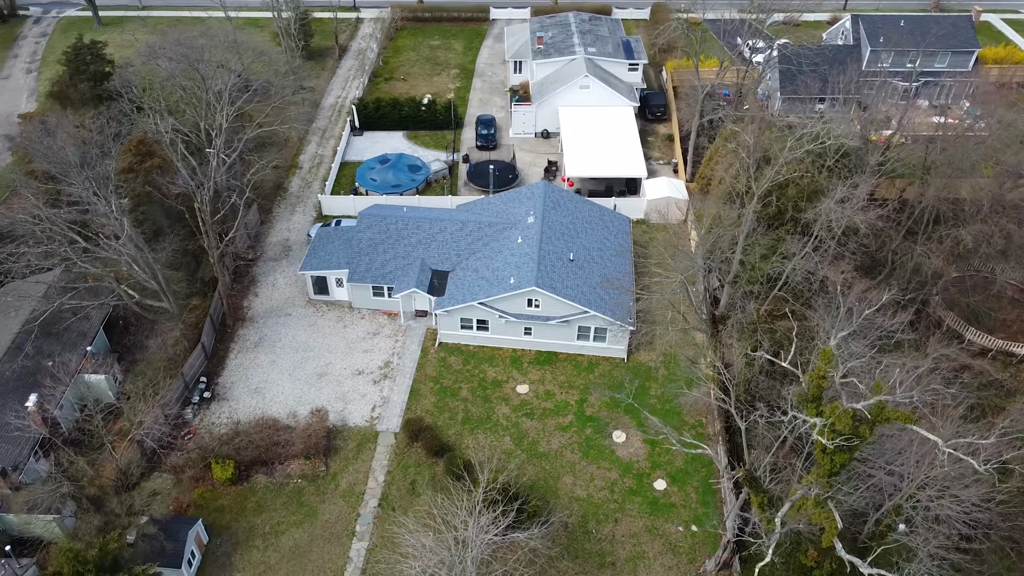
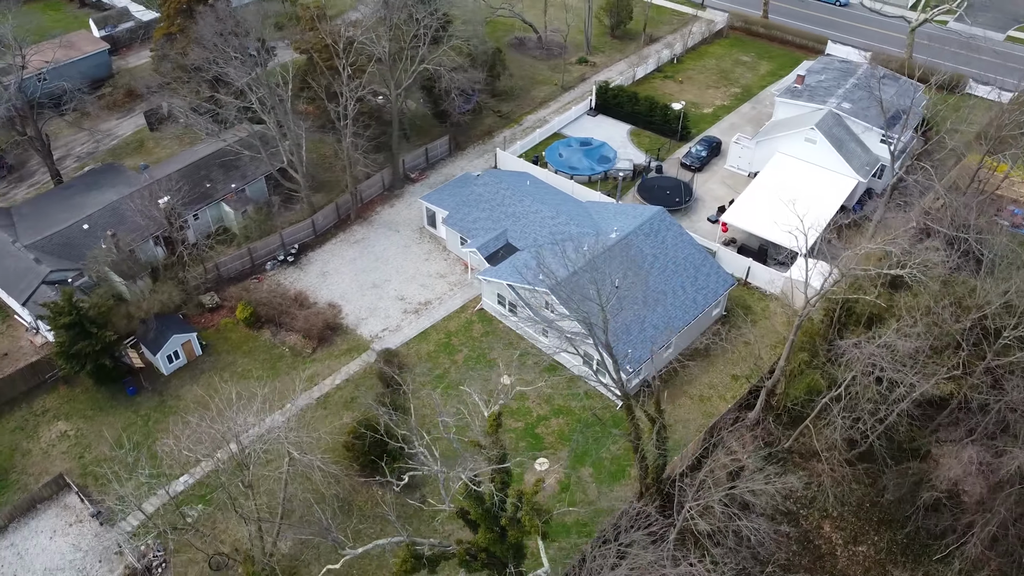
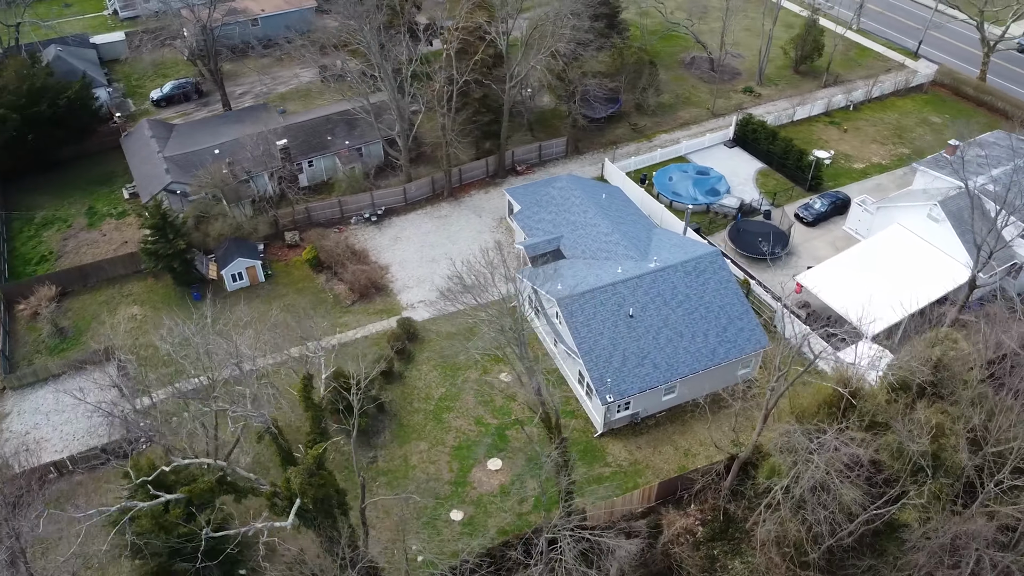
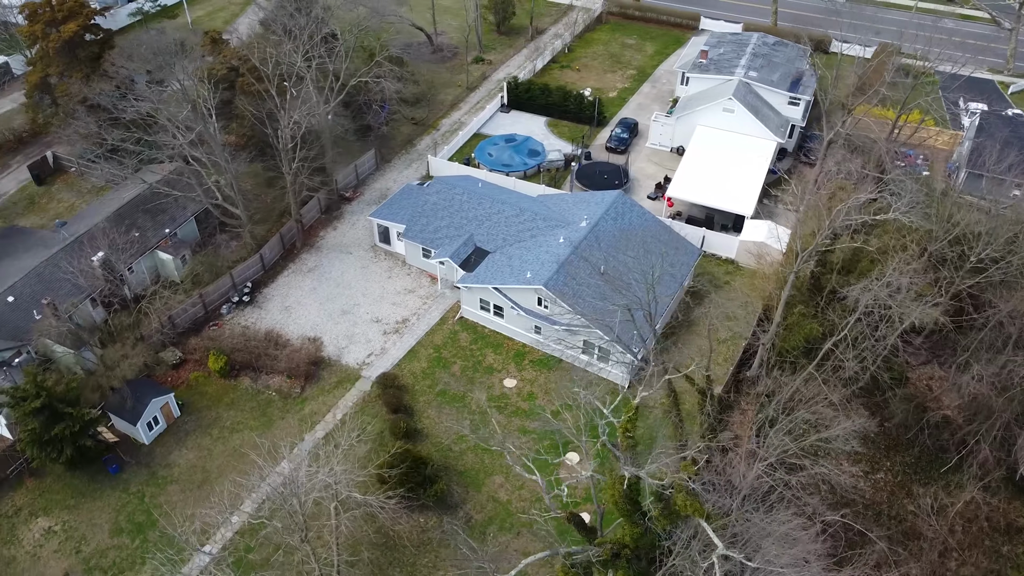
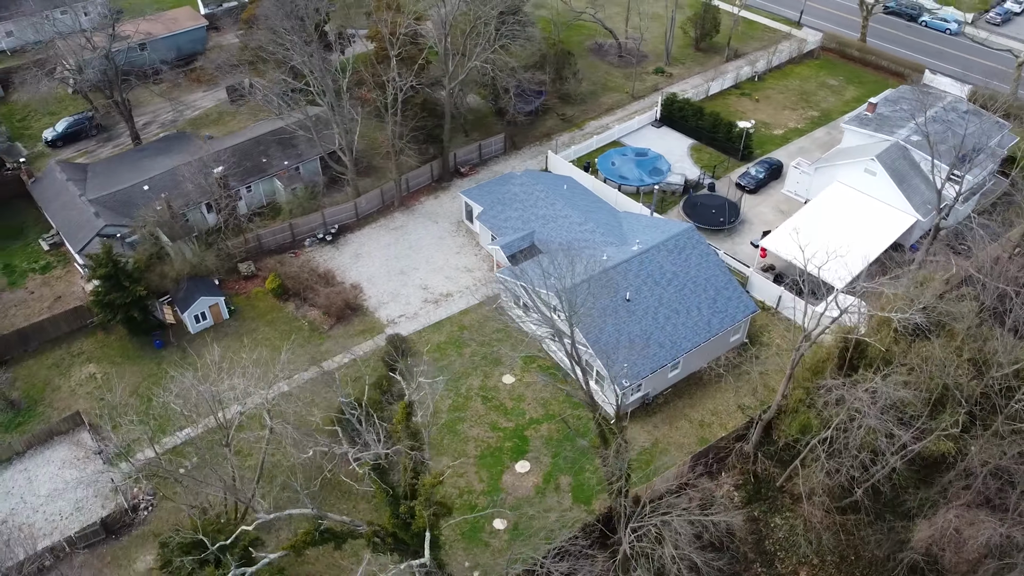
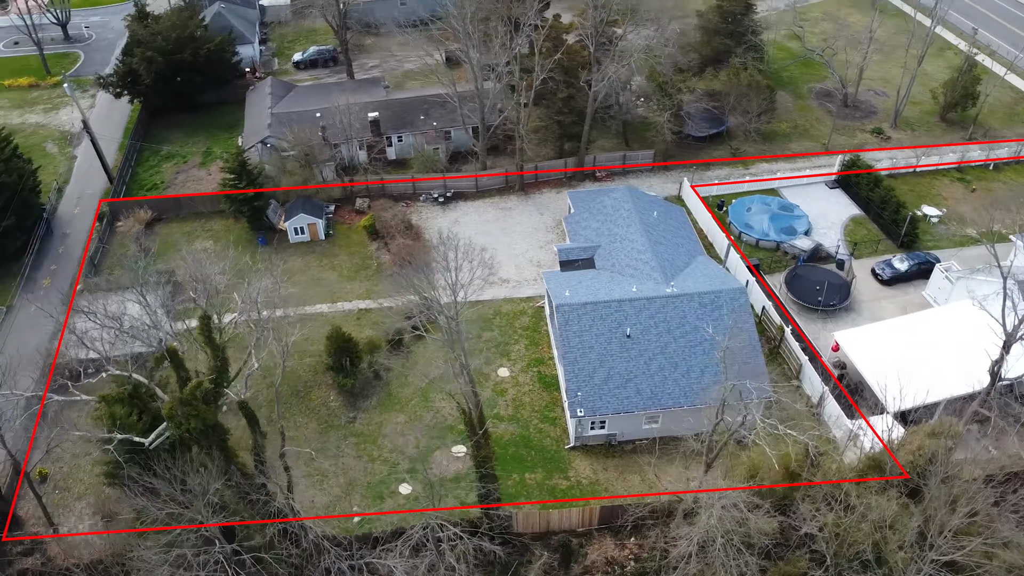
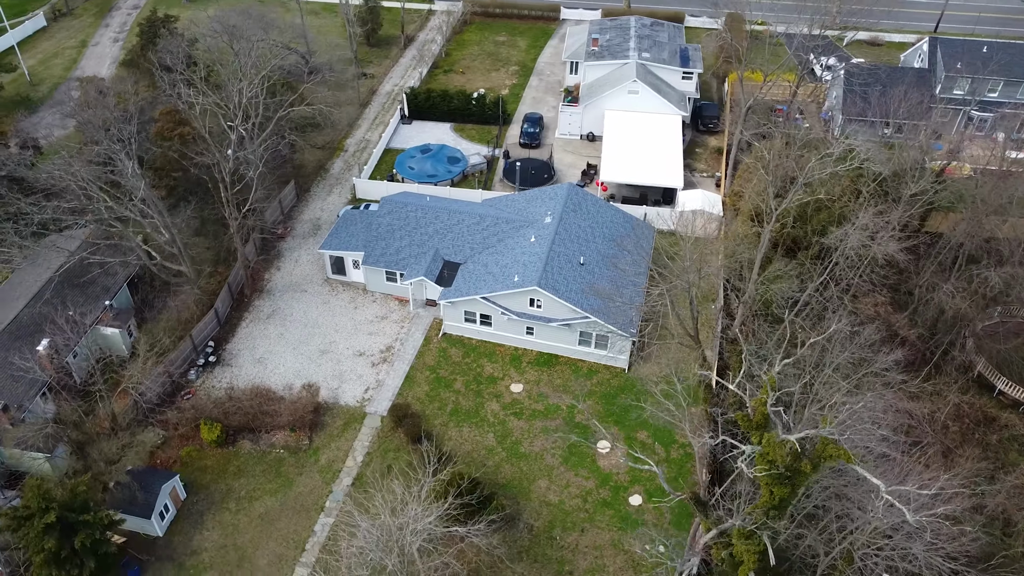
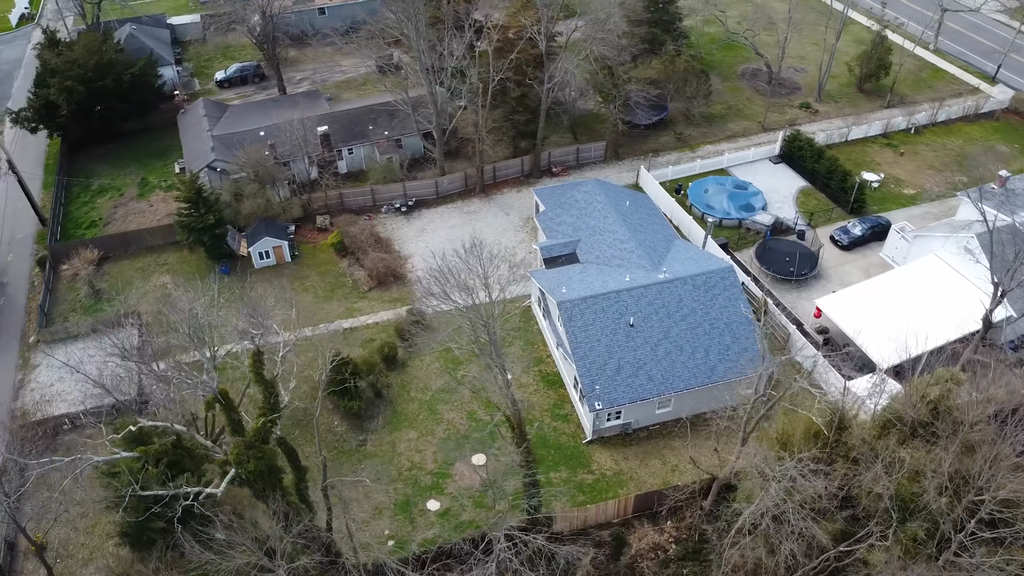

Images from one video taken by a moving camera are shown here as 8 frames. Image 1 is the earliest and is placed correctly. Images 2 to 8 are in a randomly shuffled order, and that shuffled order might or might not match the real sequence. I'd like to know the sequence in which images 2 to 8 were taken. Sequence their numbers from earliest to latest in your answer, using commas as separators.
7, 4, 2, 5, 3, 8, 6
